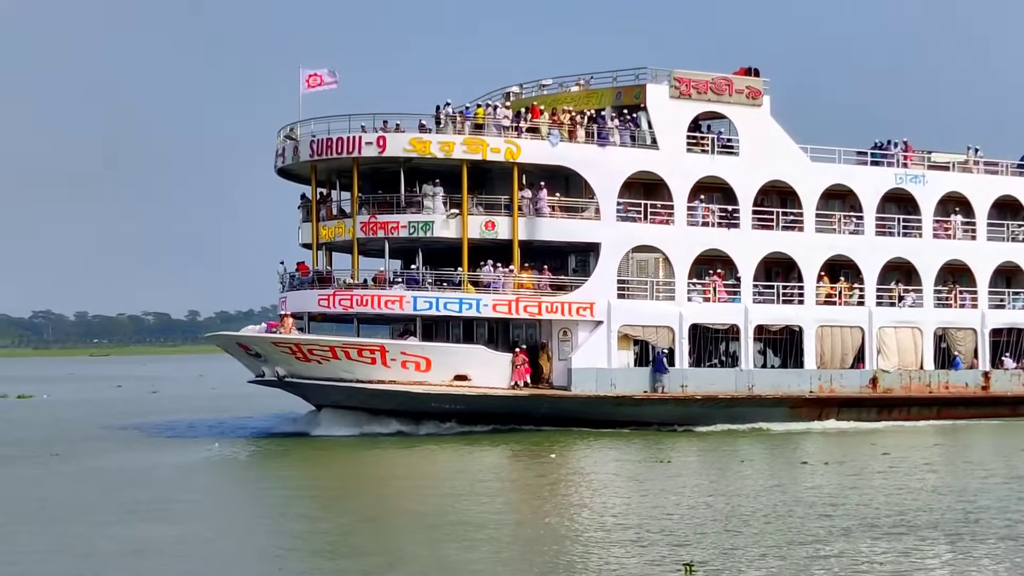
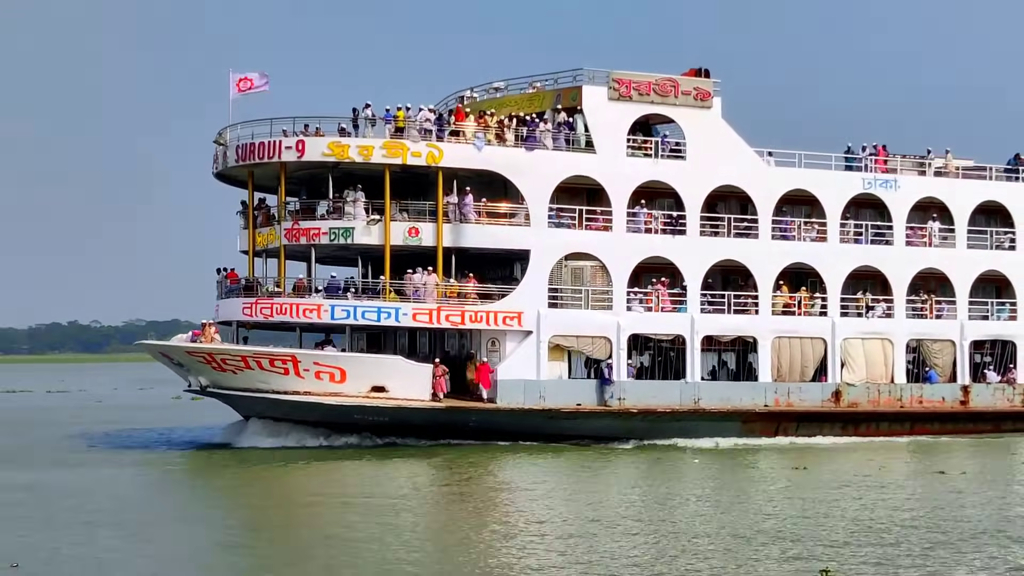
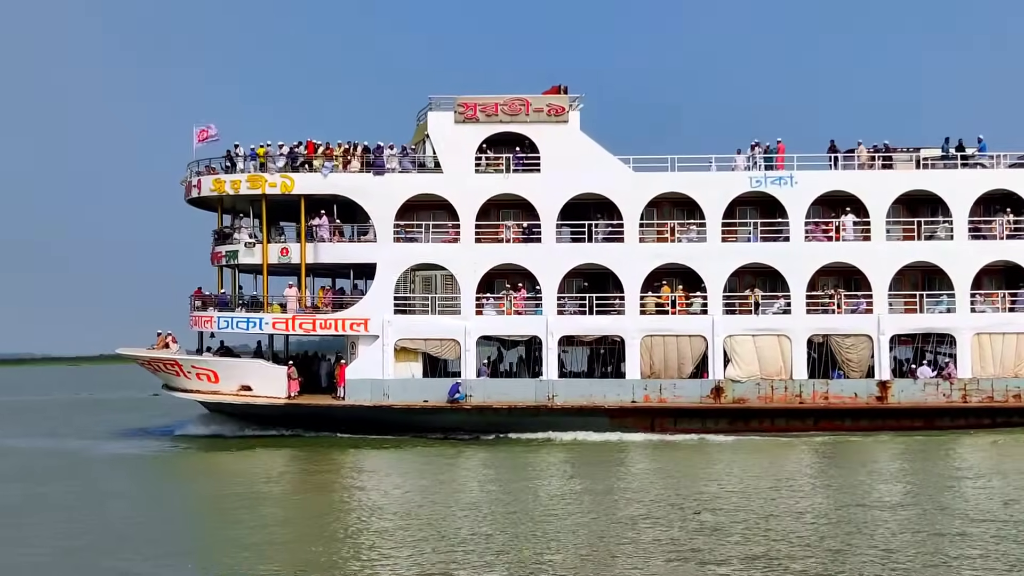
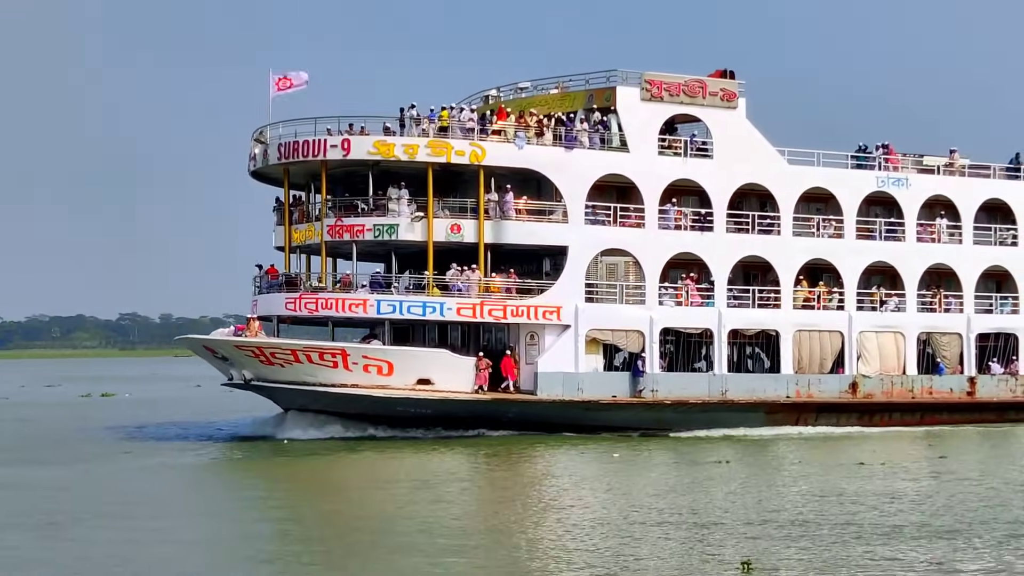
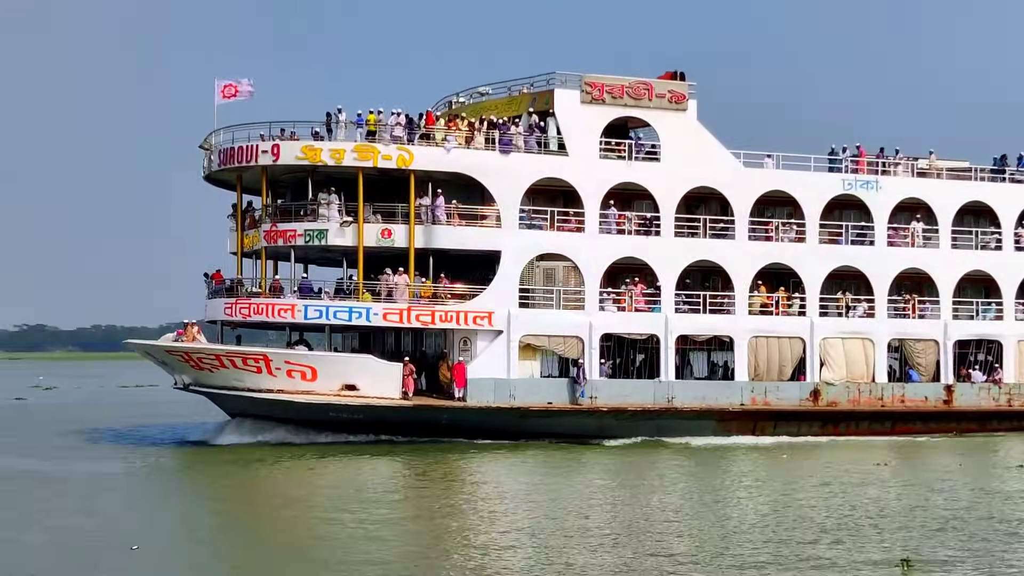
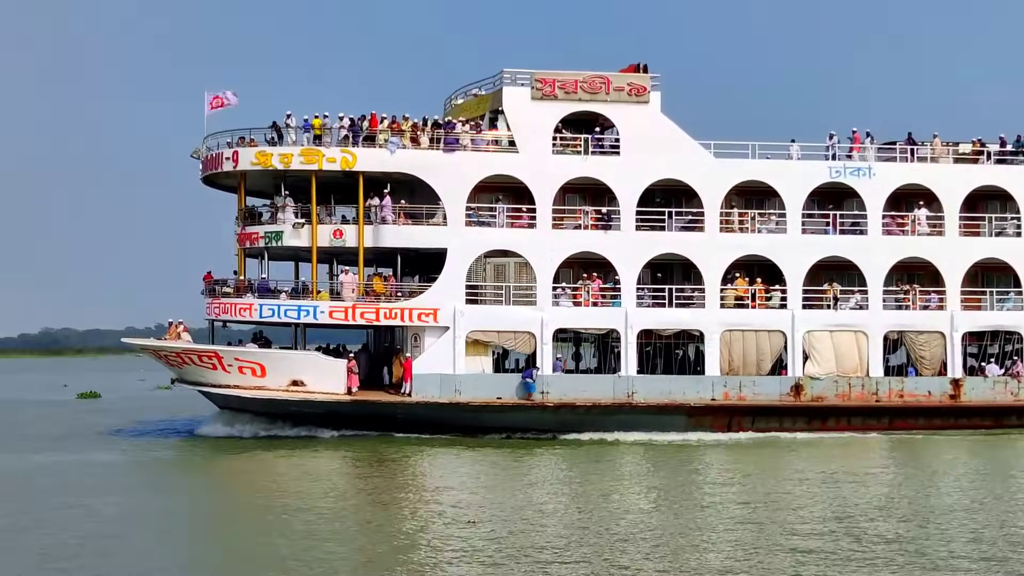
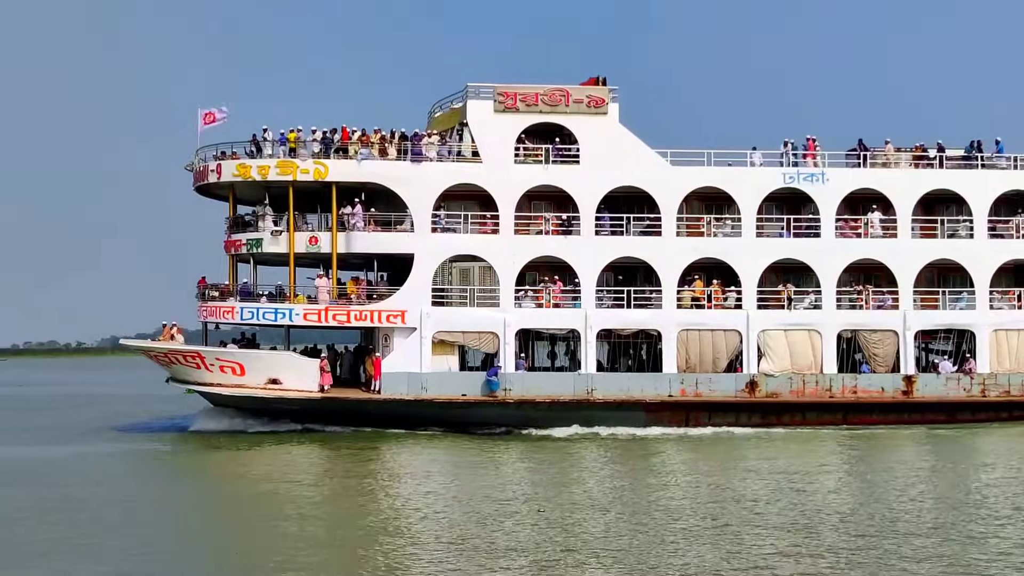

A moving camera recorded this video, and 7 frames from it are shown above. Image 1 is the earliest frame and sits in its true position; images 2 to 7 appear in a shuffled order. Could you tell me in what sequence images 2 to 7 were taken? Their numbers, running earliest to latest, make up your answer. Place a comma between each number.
4, 2, 5, 6, 7, 3
